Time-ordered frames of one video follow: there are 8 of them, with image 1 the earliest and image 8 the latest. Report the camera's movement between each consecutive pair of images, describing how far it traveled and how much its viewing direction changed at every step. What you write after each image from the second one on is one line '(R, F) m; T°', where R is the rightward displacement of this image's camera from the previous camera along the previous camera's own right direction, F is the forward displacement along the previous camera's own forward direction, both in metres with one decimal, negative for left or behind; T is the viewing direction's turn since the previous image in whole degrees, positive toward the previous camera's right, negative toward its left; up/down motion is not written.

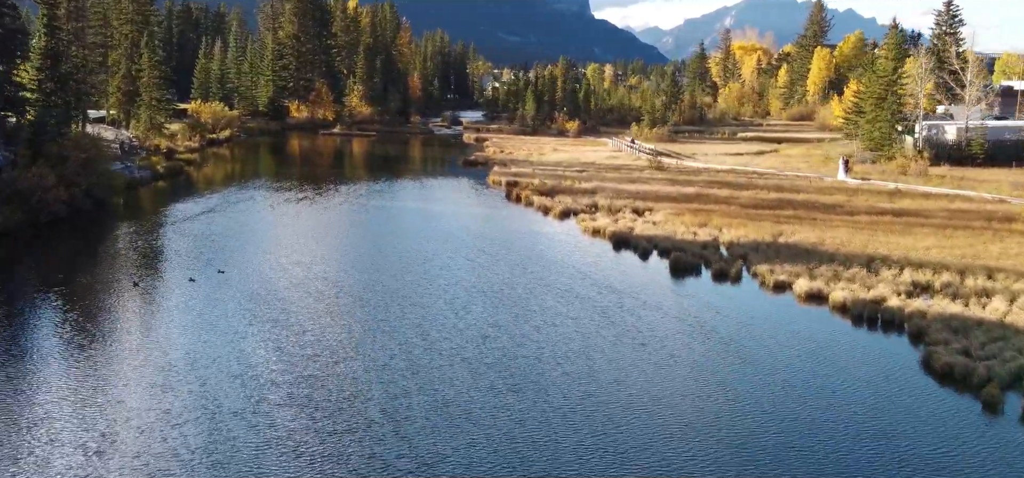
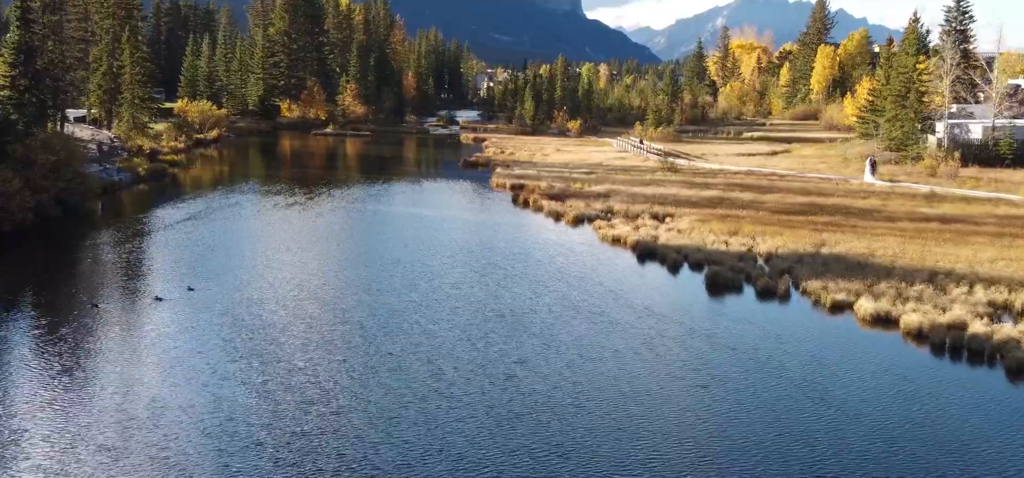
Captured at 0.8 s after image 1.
(-0.9, +4.8) m; 0°
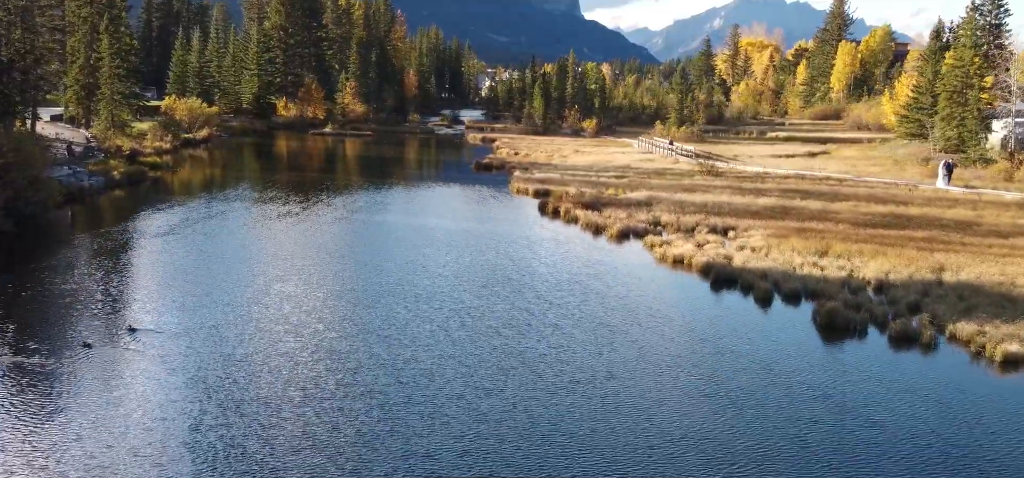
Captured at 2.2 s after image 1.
(-1.7, +8.4) m; 0°
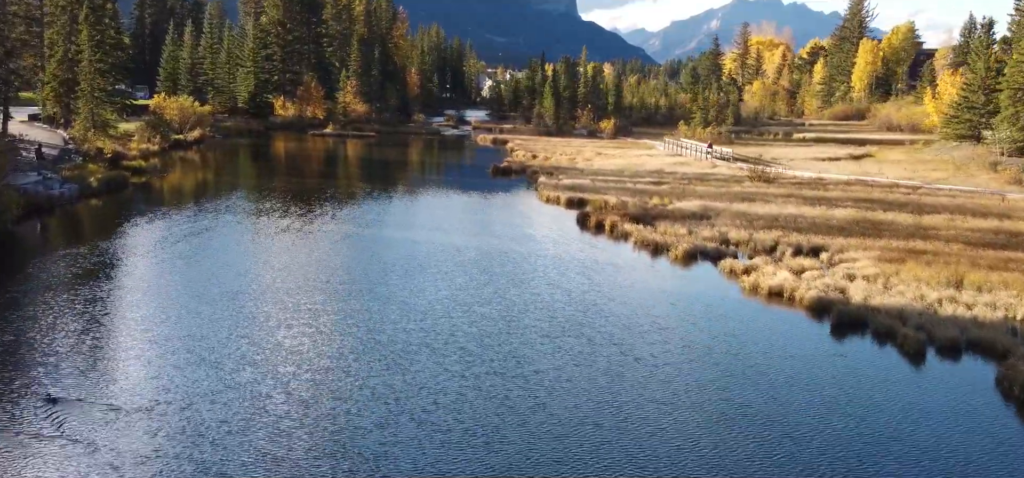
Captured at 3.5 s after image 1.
(-1.9, +7.8) m; 0°
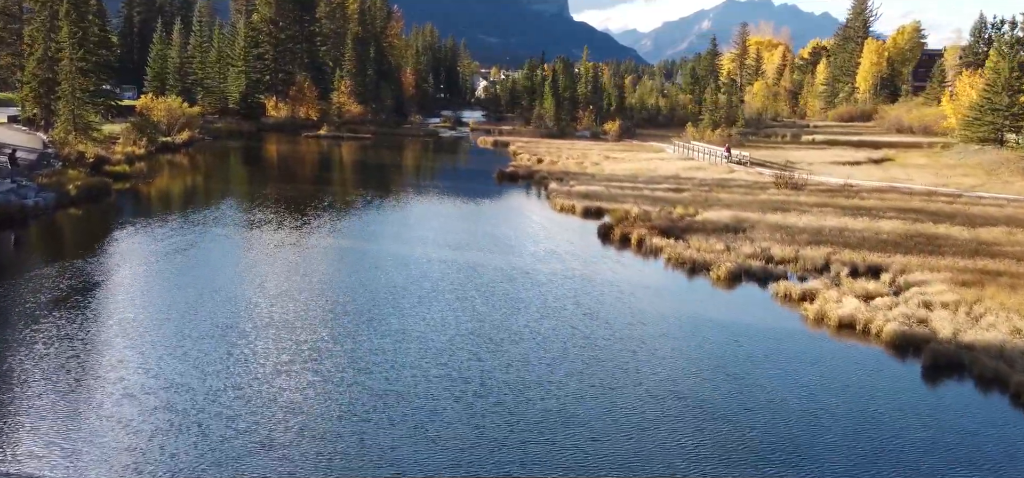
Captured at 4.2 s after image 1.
(-1.1, +4.1) m; 0°
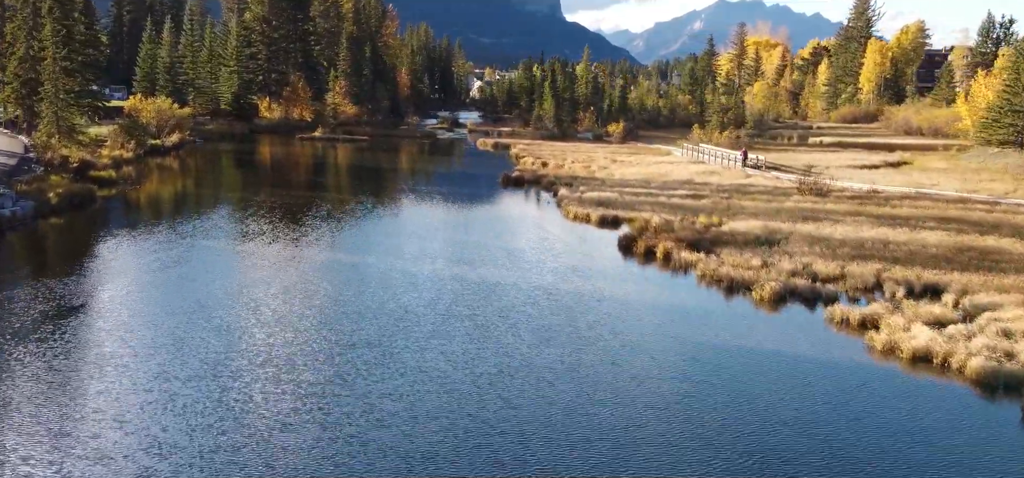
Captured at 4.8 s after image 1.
(-0.9, +3.3) m; 0°
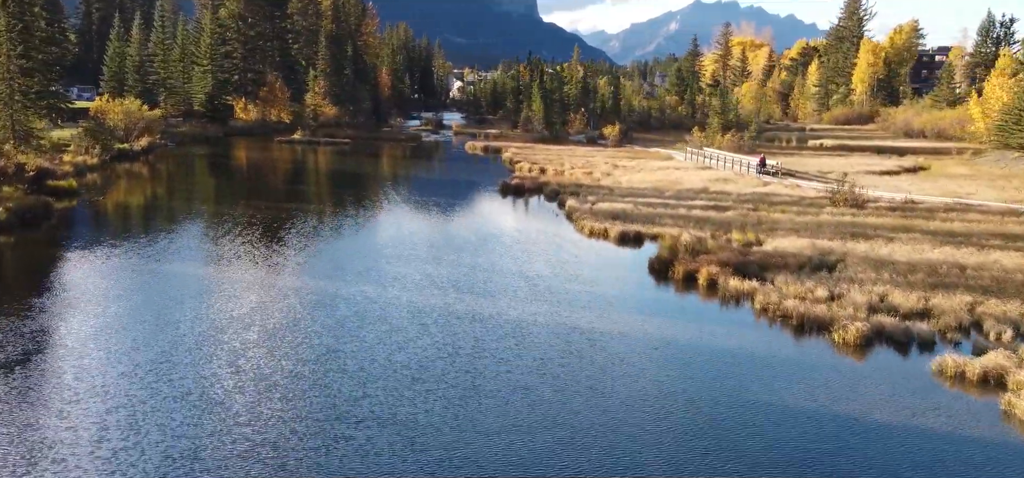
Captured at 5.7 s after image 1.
(-1.5, +5.4) m; +1°
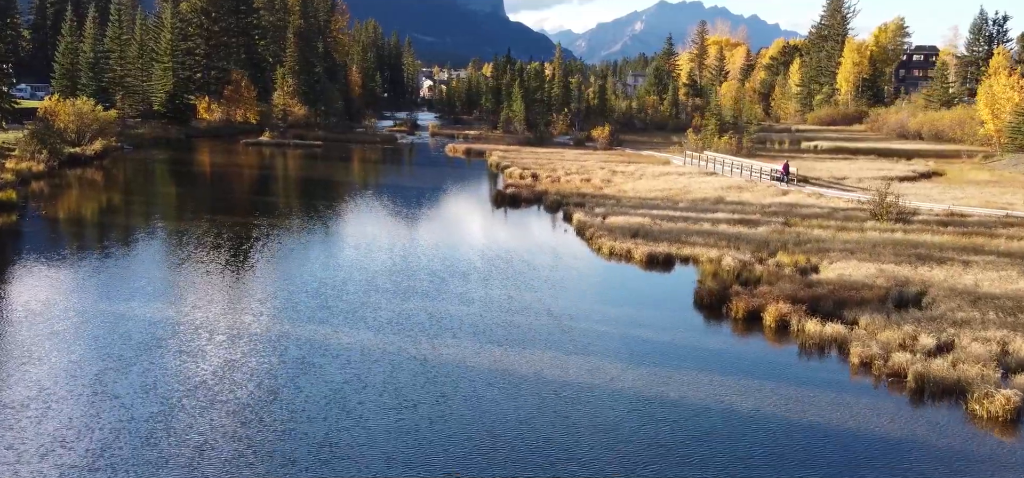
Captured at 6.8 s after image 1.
(-1.7, +6.2) m; +2°
